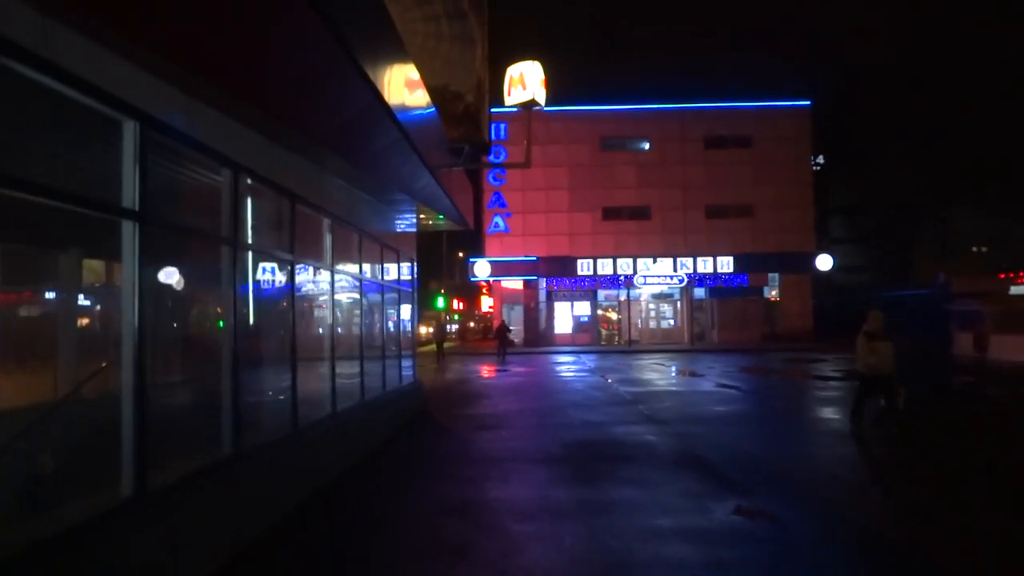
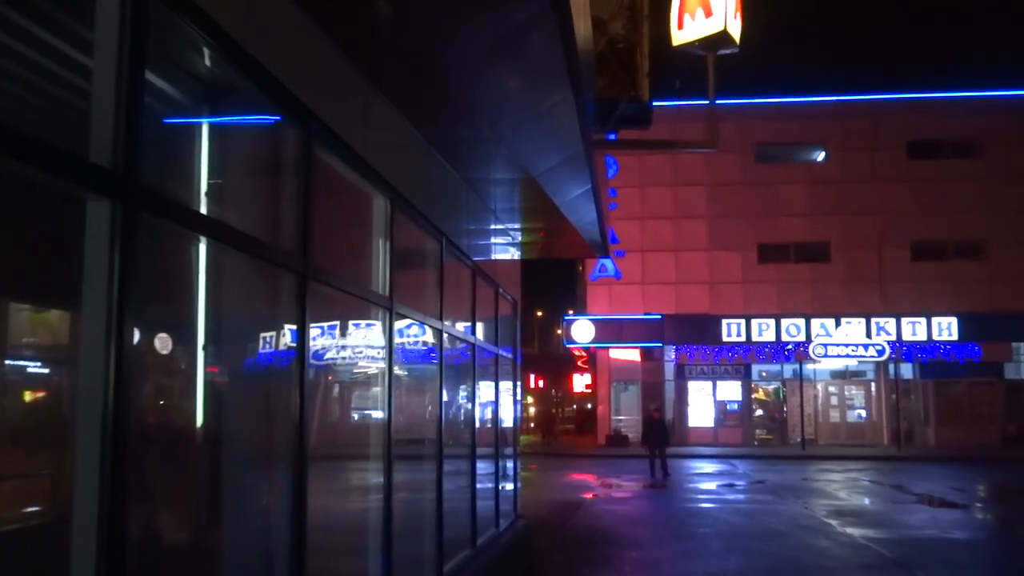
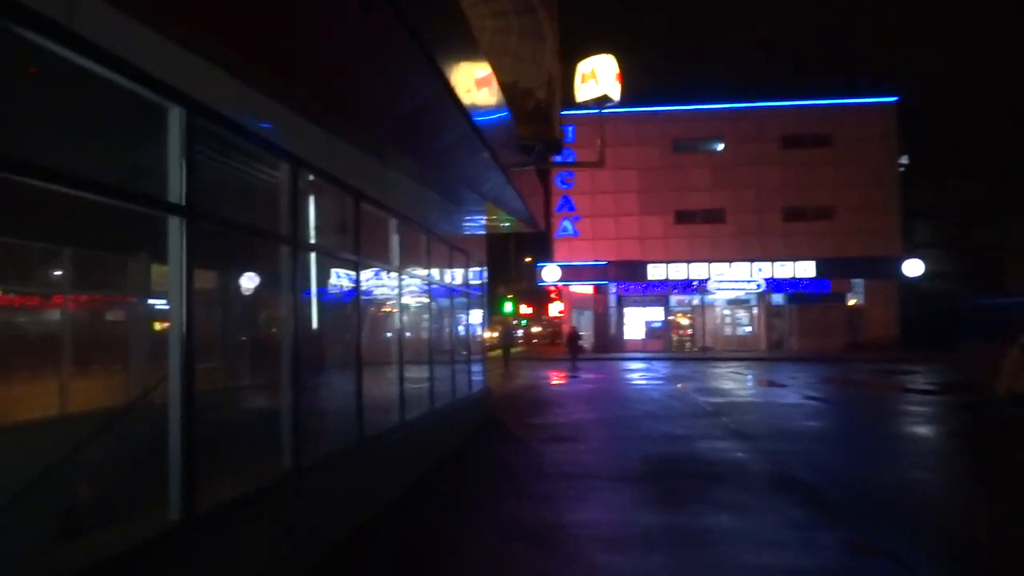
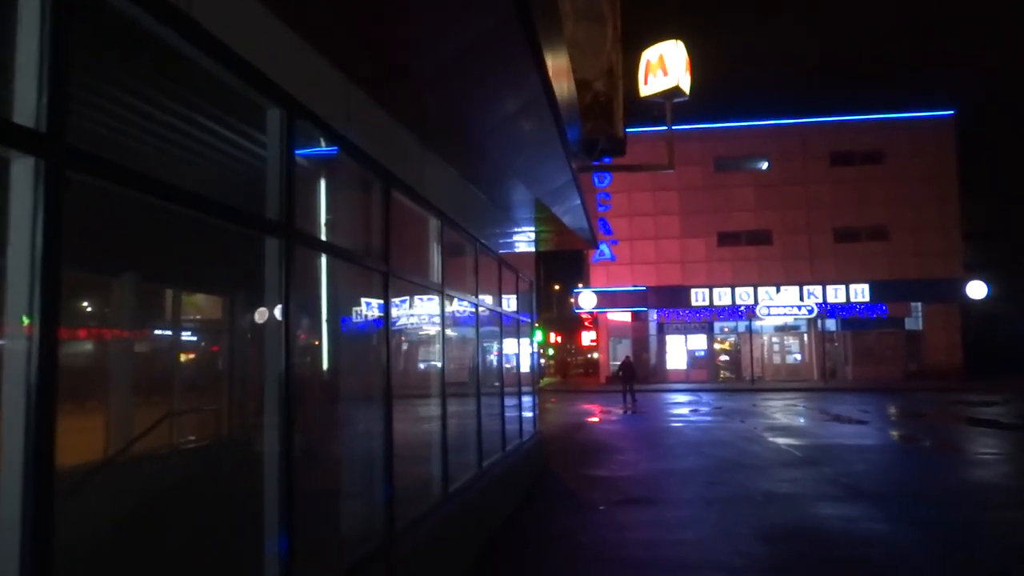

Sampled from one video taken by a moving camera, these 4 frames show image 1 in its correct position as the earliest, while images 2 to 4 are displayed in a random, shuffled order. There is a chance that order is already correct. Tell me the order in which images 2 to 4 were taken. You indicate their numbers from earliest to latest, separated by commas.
3, 4, 2
